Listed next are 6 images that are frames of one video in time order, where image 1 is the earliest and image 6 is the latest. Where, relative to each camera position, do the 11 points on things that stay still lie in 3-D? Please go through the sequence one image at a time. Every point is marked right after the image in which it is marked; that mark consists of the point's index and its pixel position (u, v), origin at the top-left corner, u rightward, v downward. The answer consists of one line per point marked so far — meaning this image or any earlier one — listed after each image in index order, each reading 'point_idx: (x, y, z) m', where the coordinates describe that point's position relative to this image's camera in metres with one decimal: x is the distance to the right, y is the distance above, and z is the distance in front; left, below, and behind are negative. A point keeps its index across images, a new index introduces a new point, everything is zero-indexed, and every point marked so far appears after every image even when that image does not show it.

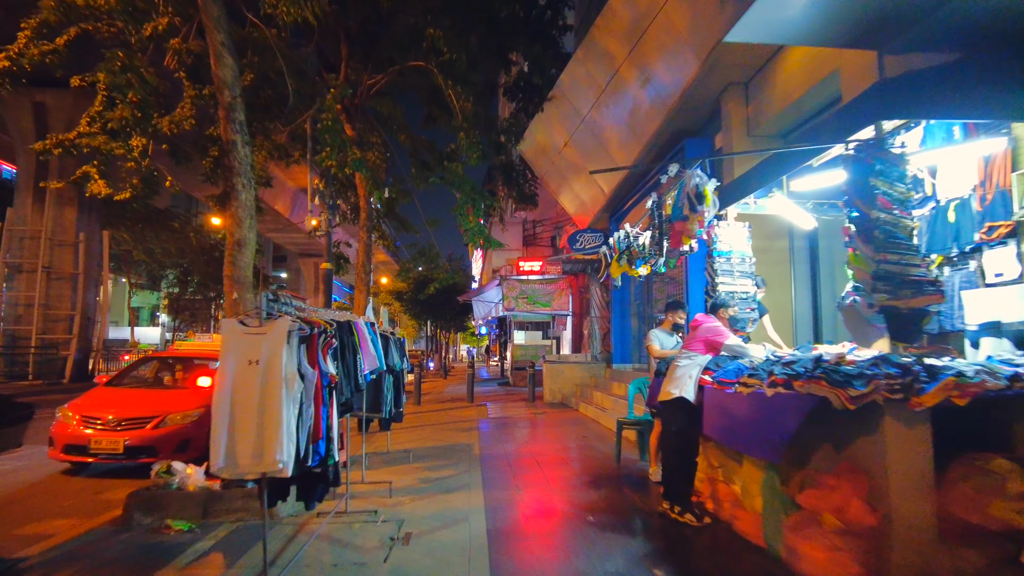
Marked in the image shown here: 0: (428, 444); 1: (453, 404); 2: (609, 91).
0: (-1.1, -2.1, +8.8) m
1: (-1.3, -2.6, +14.8) m
2: (+1.6, +3.3, +11.0) m
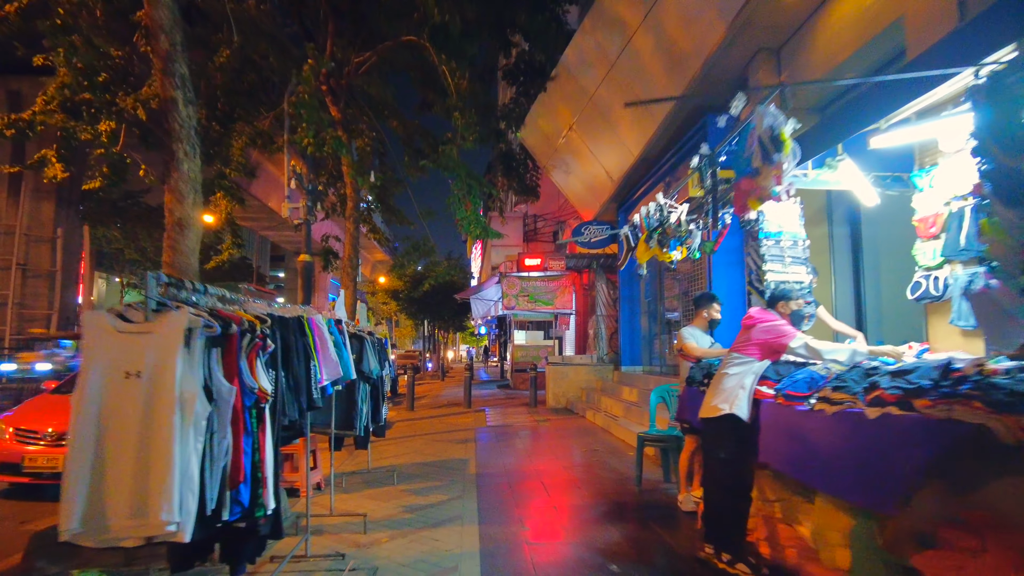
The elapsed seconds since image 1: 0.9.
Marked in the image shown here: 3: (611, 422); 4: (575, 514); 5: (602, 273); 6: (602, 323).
0: (-1.1, -2.0, +7.7) m
1: (-1.3, -2.5, +13.8) m
2: (+1.6, +3.4, +10.0) m
3: (+1.5, -2.0, +9.9) m
4: (+0.5, -1.8, +5.4) m
5: (+2.0, +0.4, +15.2) m
6: (+2.0, -0.8, +14.9) m
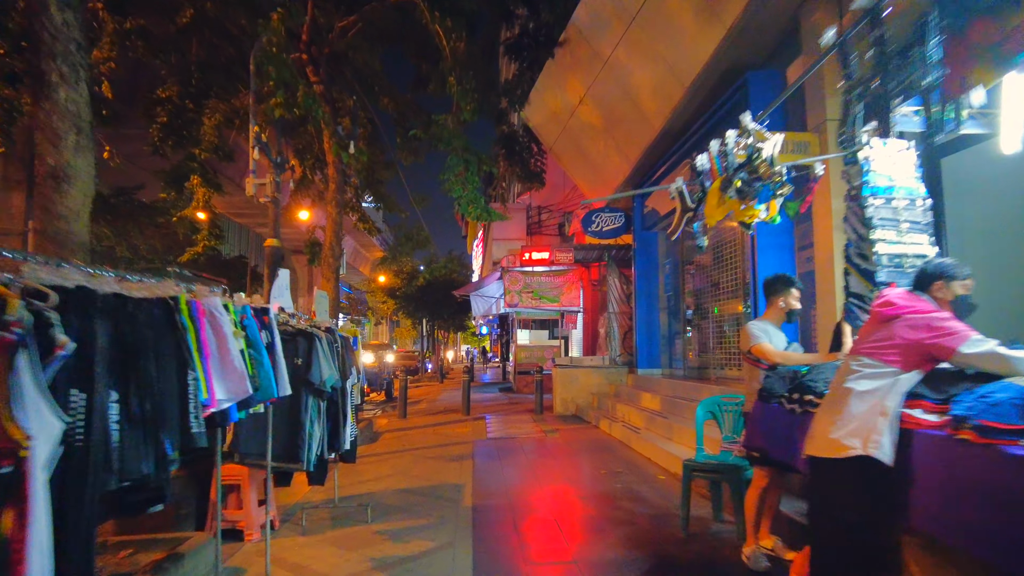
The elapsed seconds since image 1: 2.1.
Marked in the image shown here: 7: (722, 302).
0: (-1.0, -1.9, +6.4) m
1: (-1.2, -2.4, +12.4) m
2: (+1.7, +3.5, +8.6) m
3: (+1.5, -1.9, +8.5) m
4: (+0.5, -1.7, +4.0) m
5: (+2.1, +0.5, +13.8) m
6: (+2.1, -0.7, +13.5) m
7: (+3.2, -0.2, +10.0) m
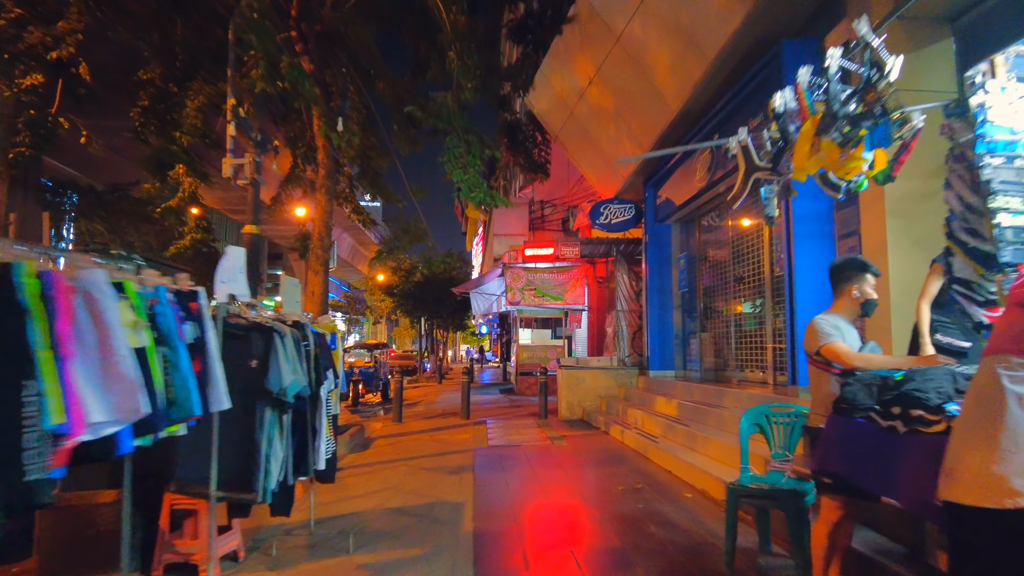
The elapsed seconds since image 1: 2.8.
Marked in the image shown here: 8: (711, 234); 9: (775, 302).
0: (-1.0, -1.8, +5.6) m
1: (-1.2, -2.3, +11.6) m
2: (+1.7, +3.5, +7.8) m
3: (+1.6, -1.8, +7.7) m
4: (+0.6, -1.6, +3.2) m
5: (+2.1, +0.5, +13.1) m
6: (+2.1, -0.6, +12.8) m
7: (+3.2, -0.1, +9.2) m
8: (+3.2, +0.9, +10.4) m
9: (+3.3, -0.2, +8.2) m
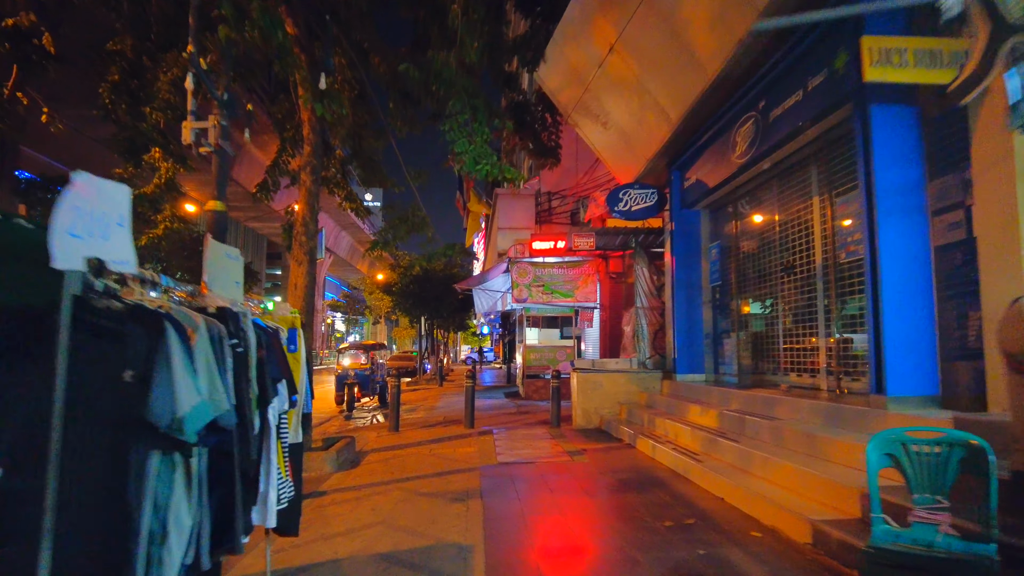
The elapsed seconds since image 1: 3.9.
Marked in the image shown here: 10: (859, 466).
0: (-0.9, -1.7, +4.4) m
1: (-1.0, -2.2, +10.5) m
2: (+1.9, +3.6, +6.7) m
3: (+1.7, -1.7, +6.5) m
4: (+0.7, -1.5, +2.0) m
5: (+2.3, +0.6, +11.9) m
6: (+2.3, -0.5, +11.6) m
7: (+3.4, 0.0, +8.0) m
8: (+3.3, +1.0, +9.2) m
9: (+3.5, -0.1, +7.1) m
10: (+2.5, -1.3, +4.7) m
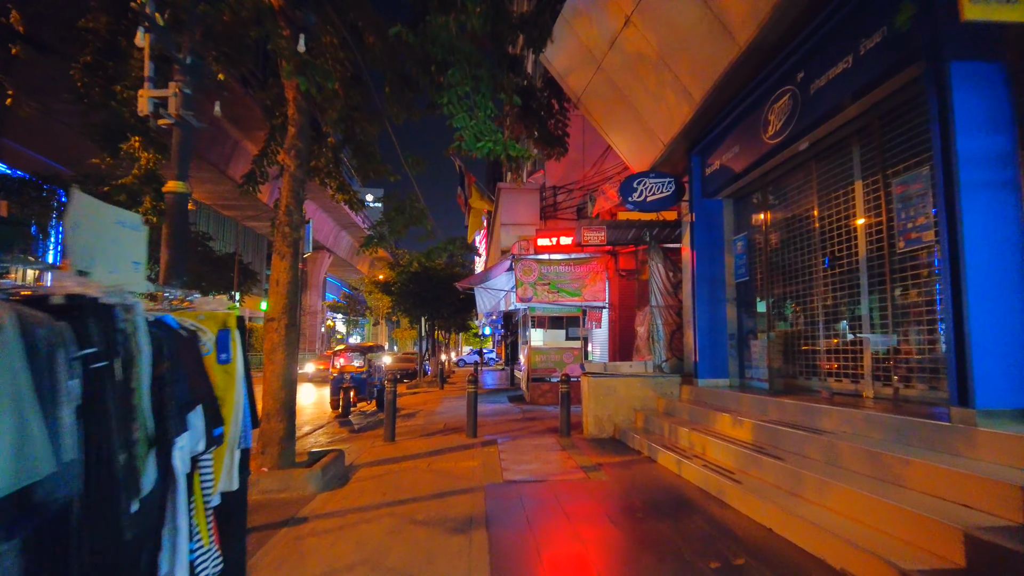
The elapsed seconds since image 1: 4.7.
0: (-0.8, -1.7, +3.6) m
1: (-0.9, -2.2, +9.6) m
2: (+2.0, +3.7, +5.8) m
3: (+1.8, -1.7, +5.7) m
4: (+0.8, -1.5, +1.2) m
5: (+2.4, +0.7, +11.0) m
6: (+2.4, -0.5, +10.8) m
7: (+3.5, 0.0, +7.2) m
8: (+3.4, +1.0, +8.4) m
9: (+3.6, 0.0, +6.2) m
10: (+2.5, -1.2, +3.9) m
